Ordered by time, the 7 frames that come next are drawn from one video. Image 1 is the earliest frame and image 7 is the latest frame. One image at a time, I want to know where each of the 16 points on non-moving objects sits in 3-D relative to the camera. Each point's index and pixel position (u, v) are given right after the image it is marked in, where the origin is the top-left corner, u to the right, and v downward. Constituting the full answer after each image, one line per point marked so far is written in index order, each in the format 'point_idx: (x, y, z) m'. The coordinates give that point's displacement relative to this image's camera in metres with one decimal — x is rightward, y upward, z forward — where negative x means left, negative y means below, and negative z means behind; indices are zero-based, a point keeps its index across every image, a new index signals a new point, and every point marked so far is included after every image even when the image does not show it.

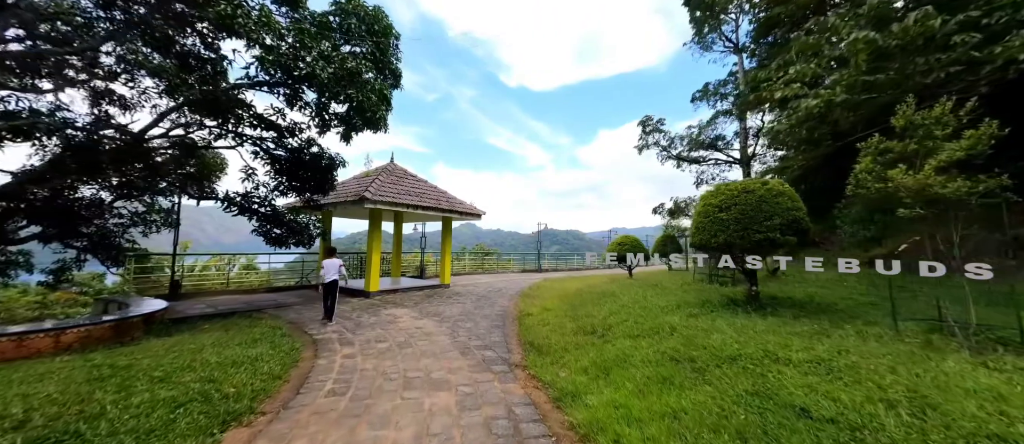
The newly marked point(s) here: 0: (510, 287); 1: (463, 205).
0: (0.0, -1.8, +10.5) m
1: (-1.3, +0.4, +9.8) m
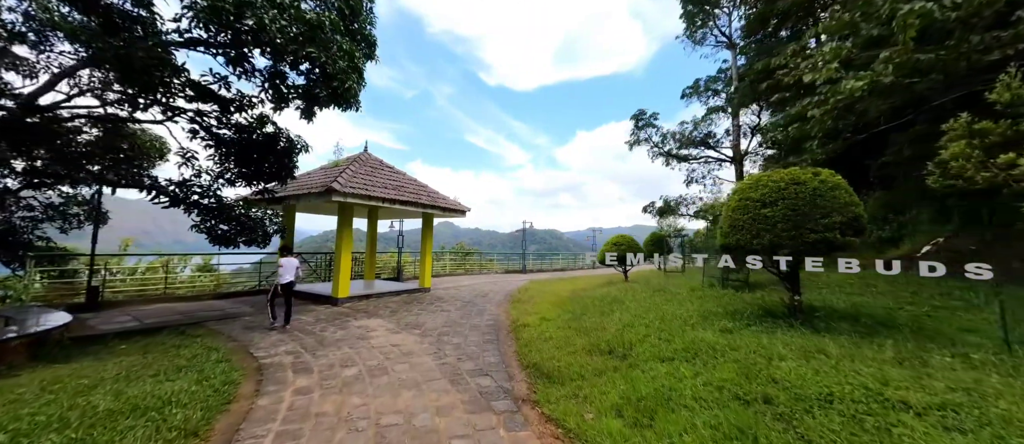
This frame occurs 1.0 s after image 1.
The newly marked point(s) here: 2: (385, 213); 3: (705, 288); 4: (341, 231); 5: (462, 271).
0: (-0.4, -1.8, +9.6) m
1: (-1.6, +0.5, +8.9) m
2: (-3.5, +0.2, +10.2) m
3: (+3.2, -1.1, +6.2) m
4: (-3.2, -0.2, +6.9) m
5: (-1.9, -1.9, +14.4) m
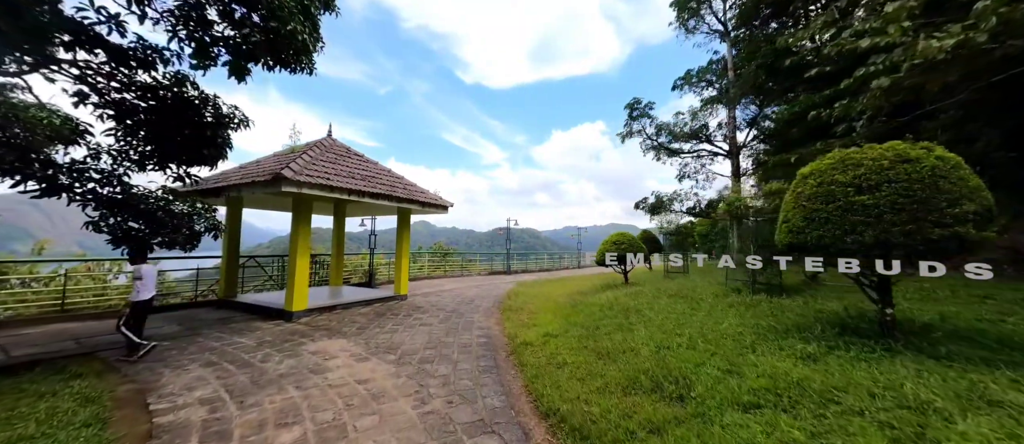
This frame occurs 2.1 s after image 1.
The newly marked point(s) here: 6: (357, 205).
0: (-0.7, -1.7, +8.6) m
1: (-1.8, +0.6, +7.8) m
2: (-3.8, +0.3, +8.9) m
3: (+3.1, -1.0, +5.4) m
4: (-3.3, -0.1, +5.7) m
5: (-2.5, -1.8, +13.3) m
6: (-3.6, +0.4, +8.5) m
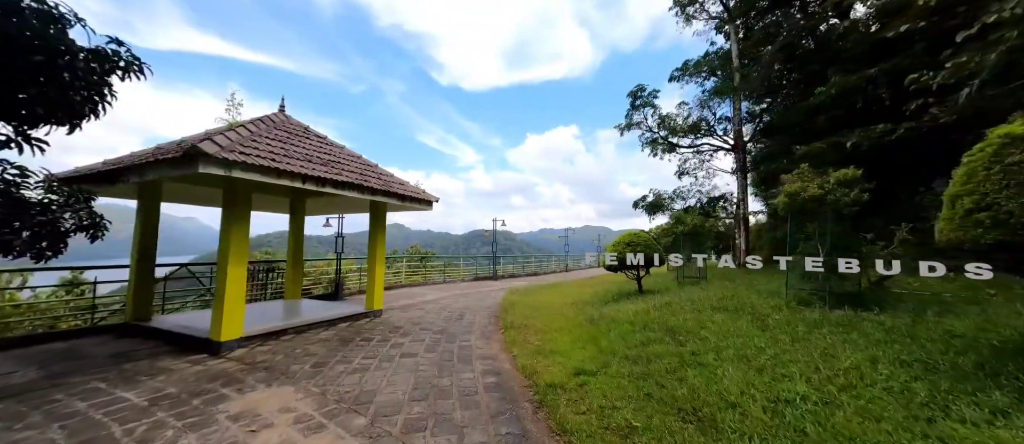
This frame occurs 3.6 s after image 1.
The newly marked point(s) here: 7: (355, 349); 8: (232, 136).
0: (-0.7, -1.7, +7.2) m
1: (-1.8, +0.6, +6.3) m
2: (-3.9, +0.3, +7.4) m
3: (+3.3, -1.0, +4.3) m
4: (-3.2, -0.1, +4.2) m
5: (-2.8, -1.8, +11.8) m
6: (-3.6, +0.4, +7.0) m
7: (-1.8, -1.4, +4.3) m
8: (-3.1, +0.9, +4.1) m
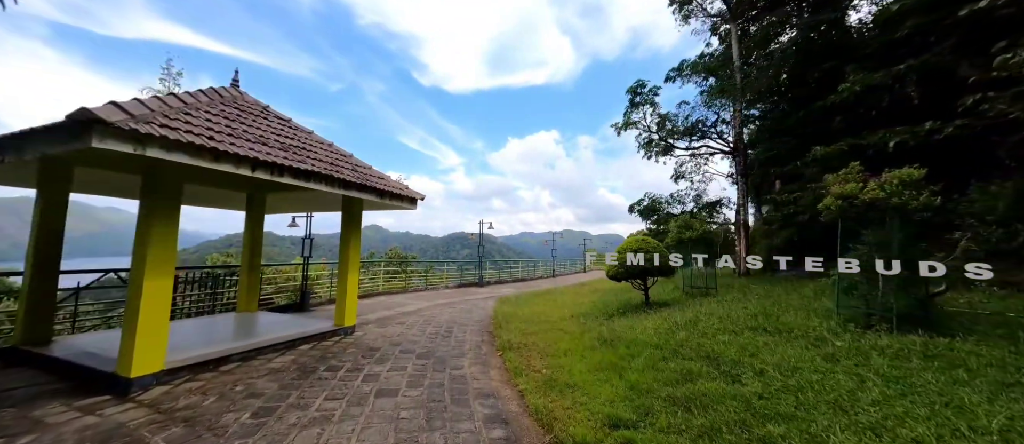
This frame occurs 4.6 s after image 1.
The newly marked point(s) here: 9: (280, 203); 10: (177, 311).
0: (-0.8, -1.7, +6.3) m
1: (-1.9, +0.6, +5.4) m
2: (-4.0, +0.3, +6.4) m
3: (+3.3, -1.0, +3.6) m
4: (-3.1, 0.0, +3.2) m
5: (-3.2, -1.9, +10.8) m
6: (-3.7, +0.4, +6.0) m
7: (-1.7, -1.4, +3.3) m
8: (-3.0, +1.0, +3.1) m
9: (-3.9, +0.3, +6.4) m
10: (-5.3, -1.4, +6.0) m
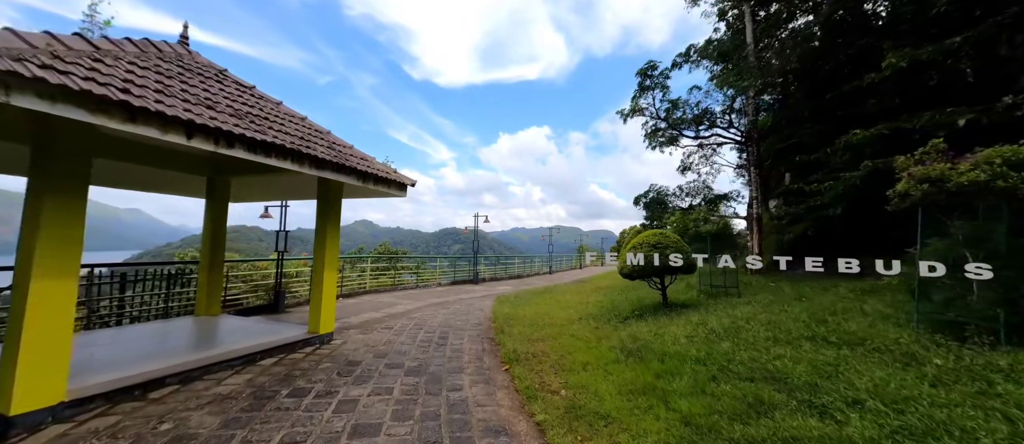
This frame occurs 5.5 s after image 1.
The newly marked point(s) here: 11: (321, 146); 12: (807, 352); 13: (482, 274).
0: (-0.8, -1.6, +5.6) m
1: (-1.8, +0.7, +4.6) m
2: (-3.9, +0.5, +5.5) m
3: (+3.4, -0.9, +3.0) m
4: (-3.0, +0.1, +2.3) m
5: (-3.3, -1.7, +10.0) m
6: (-3.6, +0.6, +5.1) m
7: (-1.6, -1.3, +2.5) m
8: (-2.9, +1.1, +2.3) m
9: (-3.9, +0.5, +5.5) m
10: (-5.3, -1.2, +5.1) m
11: (-2.0, +0.8, +4.0) m
12: (+2.5, -1.1, +3.1) m
13: (-1.1, -1.9, +13.6) m
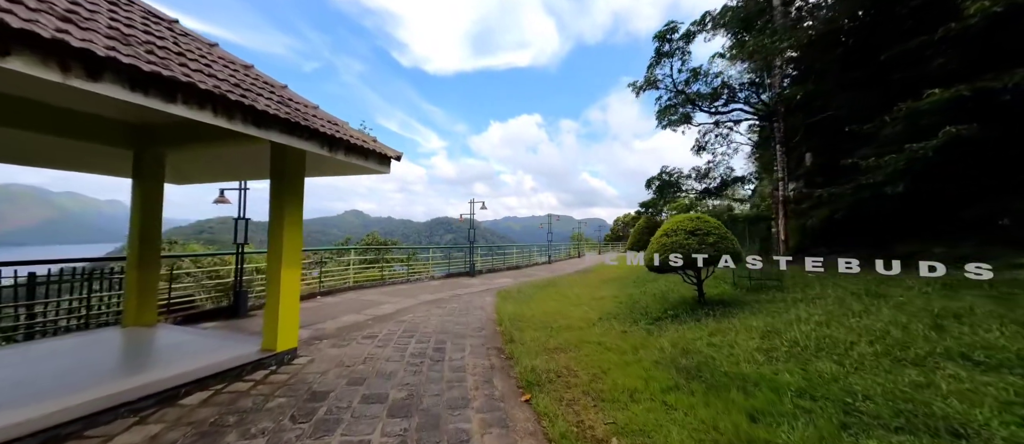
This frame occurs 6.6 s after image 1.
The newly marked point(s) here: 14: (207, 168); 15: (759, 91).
0: (-0.7, -1.4, +4.6) m
1: (-1.7, +0.9, +3.5) m
2: (-3.8, +0.7, +4.4) m
3: (+3.6, -0.8, +2.0) m
4: (-2.8, +0.2, +1.2) m
5: (-3.2, -1.4, +8.9) m
6: (-3.5, +0.7, +4.0) m
7: (-1.4, -1.2, +1.5) m
8: (-2.7, +1.2, +1.2) m
9: (-3.8, +0.7, +4.4) m
10: (-5.1, -1.1, +4.0) m
11: (-1.9, +0.9, +3.0) m
12: (+2.7, -0.9, +2.2) m
13: (-1.2, -1.5, +12.6) m
14: (-3.6, +0.7, +4.4) m
15: (+6.4, +3.5, +9.6) m
